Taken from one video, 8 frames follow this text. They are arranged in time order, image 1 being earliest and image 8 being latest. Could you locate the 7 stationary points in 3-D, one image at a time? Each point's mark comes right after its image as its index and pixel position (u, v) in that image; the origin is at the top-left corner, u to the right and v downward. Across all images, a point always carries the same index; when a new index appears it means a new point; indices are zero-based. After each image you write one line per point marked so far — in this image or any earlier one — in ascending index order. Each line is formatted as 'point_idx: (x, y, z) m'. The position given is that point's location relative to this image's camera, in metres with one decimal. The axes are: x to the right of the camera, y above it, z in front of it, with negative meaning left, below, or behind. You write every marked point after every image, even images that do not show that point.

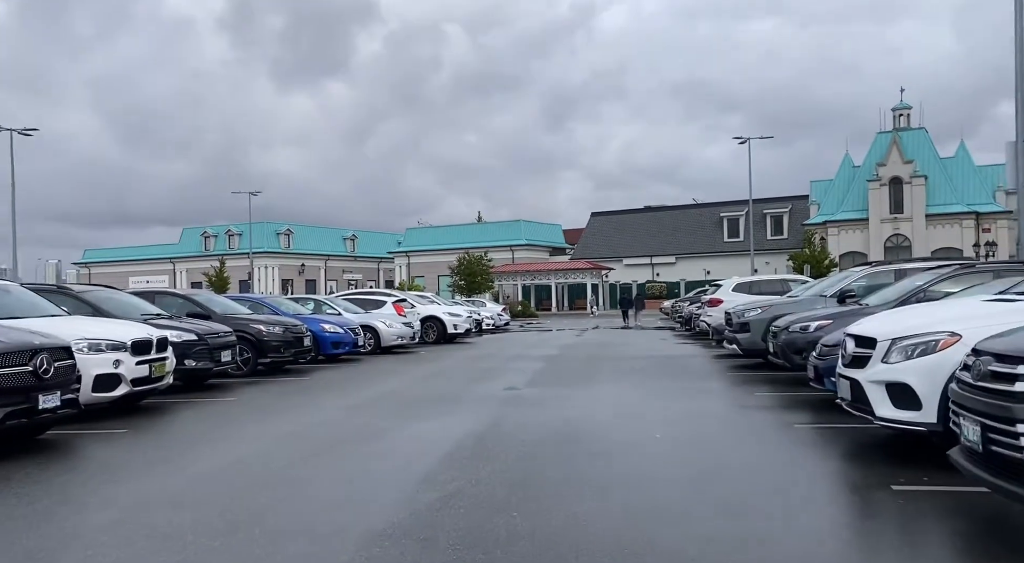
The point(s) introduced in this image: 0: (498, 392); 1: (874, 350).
0: (-0.2, -1.6, +11.6) m
1: (+2.9, -0.6, +6.5) m
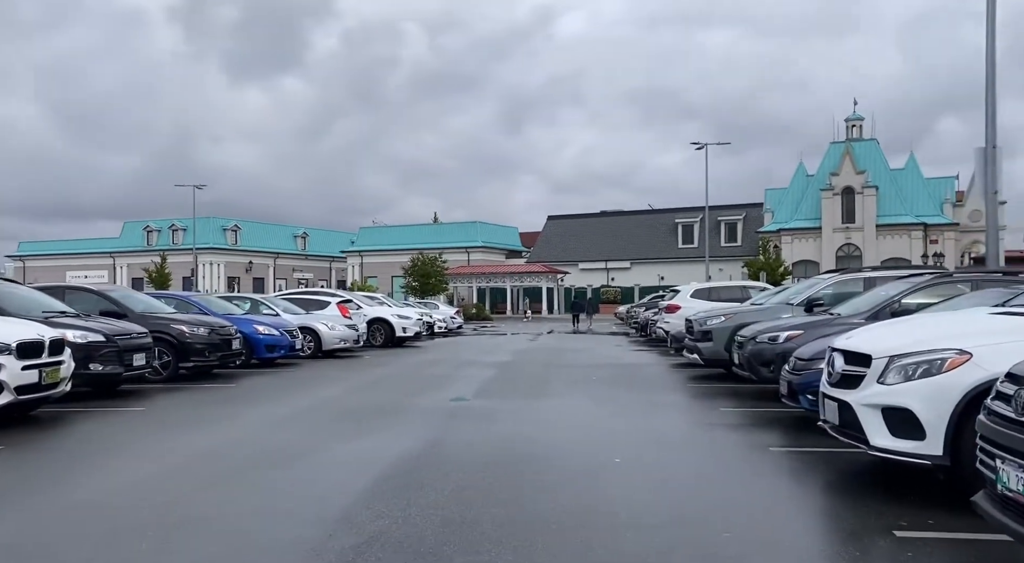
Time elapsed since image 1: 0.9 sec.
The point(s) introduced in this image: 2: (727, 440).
0: (-0.9, -1.6, +10.6) m
1: (+2.5, -0.6, +5.7) m
2: (+2.2, -1.6, +8.4) m
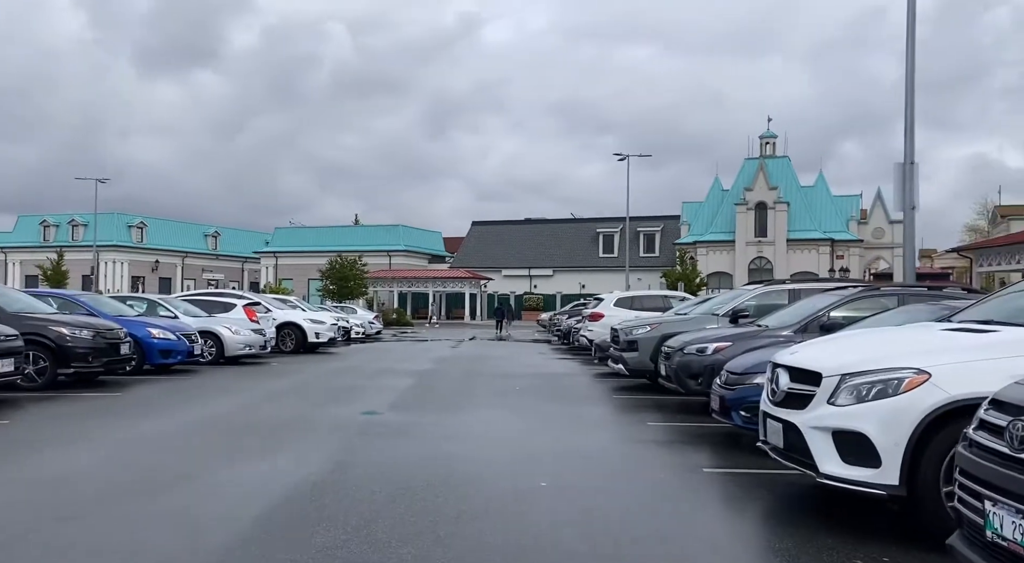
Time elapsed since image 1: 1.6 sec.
0: (-1.9, -1.6, +9.8) m
1: (+2.0, -0.7, +5.2) m
2: (+1.4, -1.7, +7.9) m
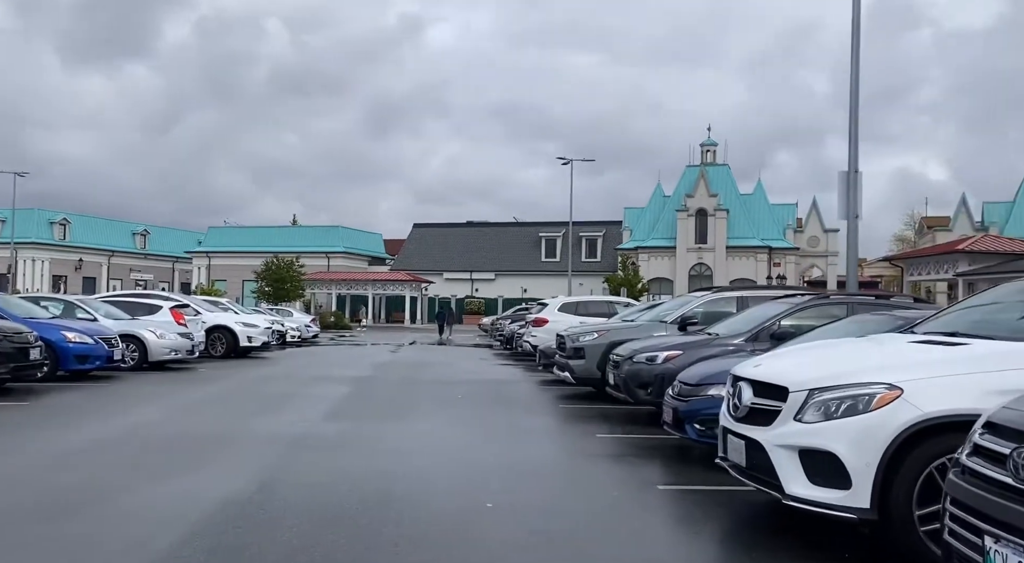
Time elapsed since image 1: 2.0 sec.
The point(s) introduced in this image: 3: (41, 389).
0: (-2.6, -1.7, +9.2) m
1: (+1.6, -0.7, +4.9) m
2: (+0.9, -1.8, +7.5) m
3: (-6.8, -1.6, +11.8) m
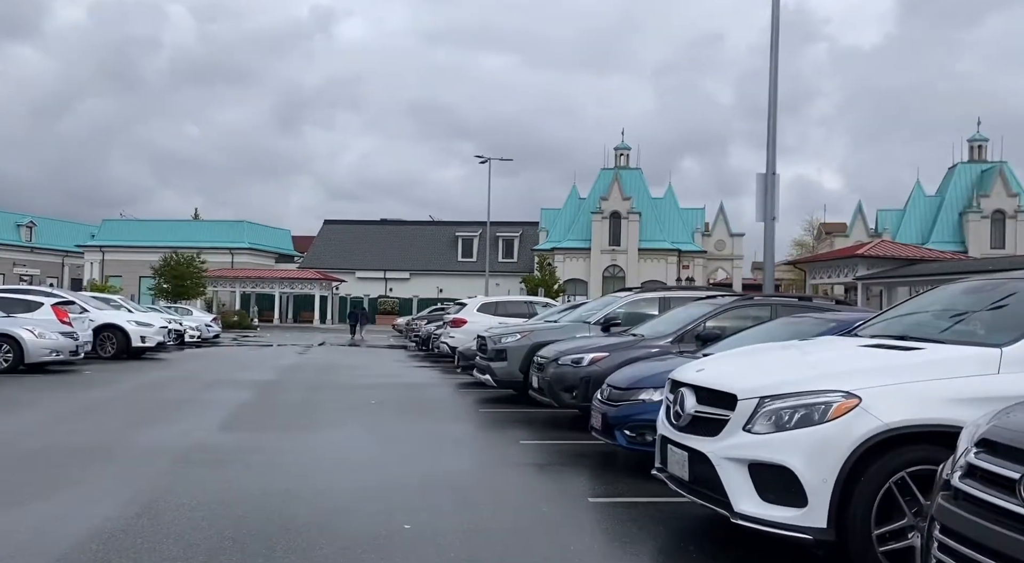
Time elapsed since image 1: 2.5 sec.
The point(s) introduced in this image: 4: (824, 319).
0: (-3.4, -1.6, +8.3) m
1: (+1.2, -0.7, +4.5) m
2: (+0.2, -1.8, +7.0) m
3: (-8.0, -1.5, +10.5) m
4: (+3.1, -0.4, +8.1) m
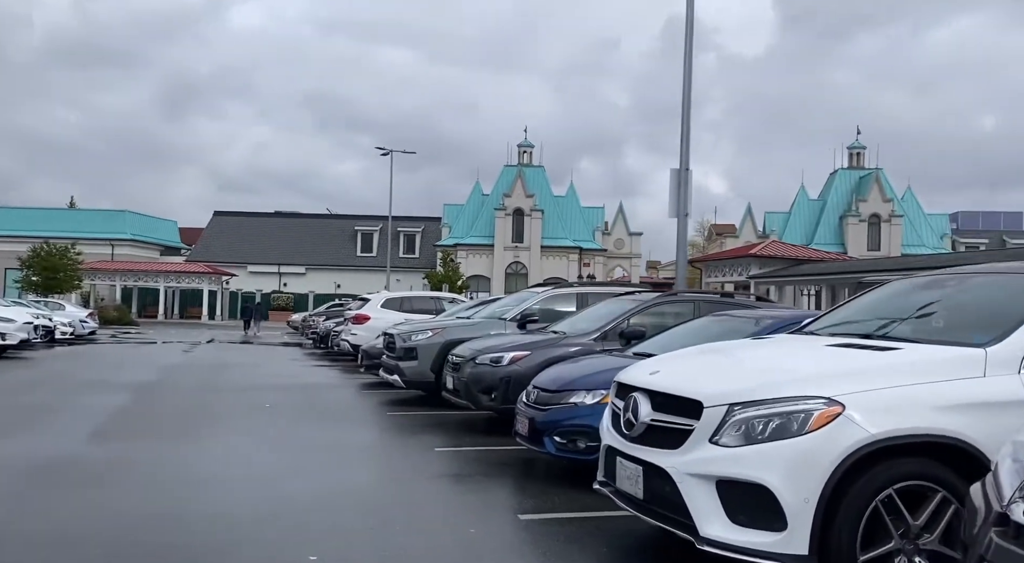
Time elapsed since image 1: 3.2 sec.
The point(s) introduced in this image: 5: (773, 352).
0: (-4.2, -1.5, +7.1) m
1: (+0.9, -0.7, +4.0) m
2: (-0.5, -1.7, +6.3) m
3: (-9.0, -1.3, +8.8) m
4: (+2.3, -0.3, +7.8) m
5: (+1.4, -0.4, +4.4) m
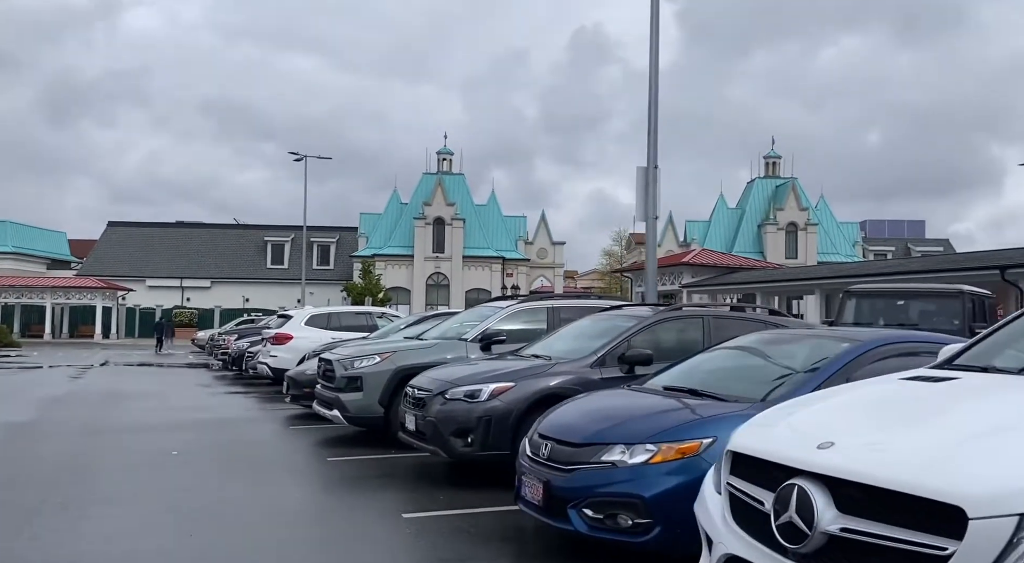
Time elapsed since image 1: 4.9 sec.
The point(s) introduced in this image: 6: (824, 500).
0: (-4.2, -1.7, +4.9) m
1: (+1.2, -0.7, +2.3) m
2: (-0.4, -1.8, +4.5) m
3: (-9.1, -1.5, +6.0) m
4: (+2.2, -0.4, +6.3) m
5: (+1.7, -0.4, +2.8) m
6: (+1.0, -0.7, +2.6) m
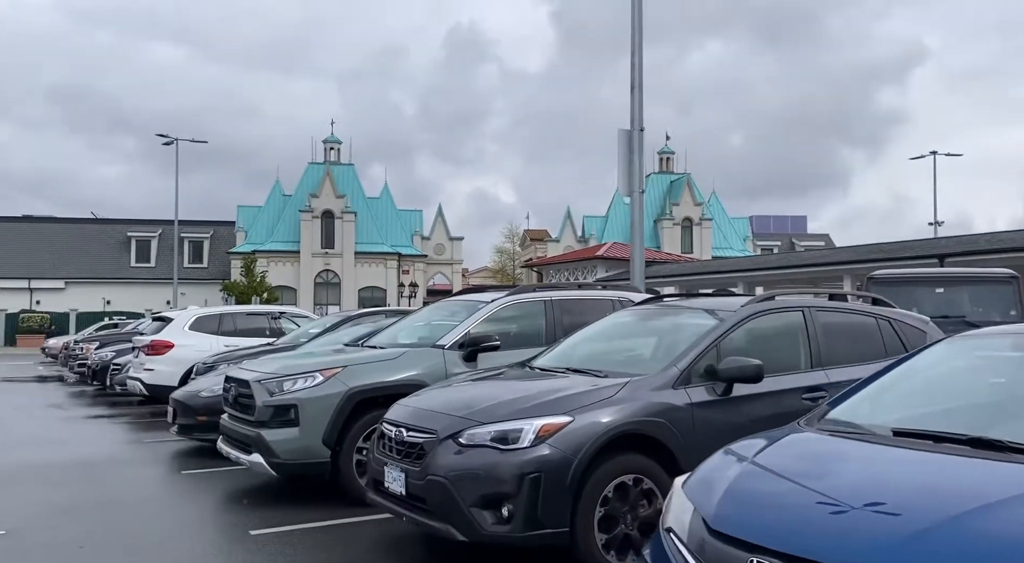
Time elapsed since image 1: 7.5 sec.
0: (-3.4, -1.6, +1.7) m
1: (+2.2, -0.6, -0.1) m
2: (+0.4, -1.7, +1.8) m
3: (-8.5, -1.5, +2.1) m
4: (+2.7, -0.3, +4.0) m
5: (+2.6, -0.3, +0.4) m
6: (+2.0, -0.6, +0.2) m
